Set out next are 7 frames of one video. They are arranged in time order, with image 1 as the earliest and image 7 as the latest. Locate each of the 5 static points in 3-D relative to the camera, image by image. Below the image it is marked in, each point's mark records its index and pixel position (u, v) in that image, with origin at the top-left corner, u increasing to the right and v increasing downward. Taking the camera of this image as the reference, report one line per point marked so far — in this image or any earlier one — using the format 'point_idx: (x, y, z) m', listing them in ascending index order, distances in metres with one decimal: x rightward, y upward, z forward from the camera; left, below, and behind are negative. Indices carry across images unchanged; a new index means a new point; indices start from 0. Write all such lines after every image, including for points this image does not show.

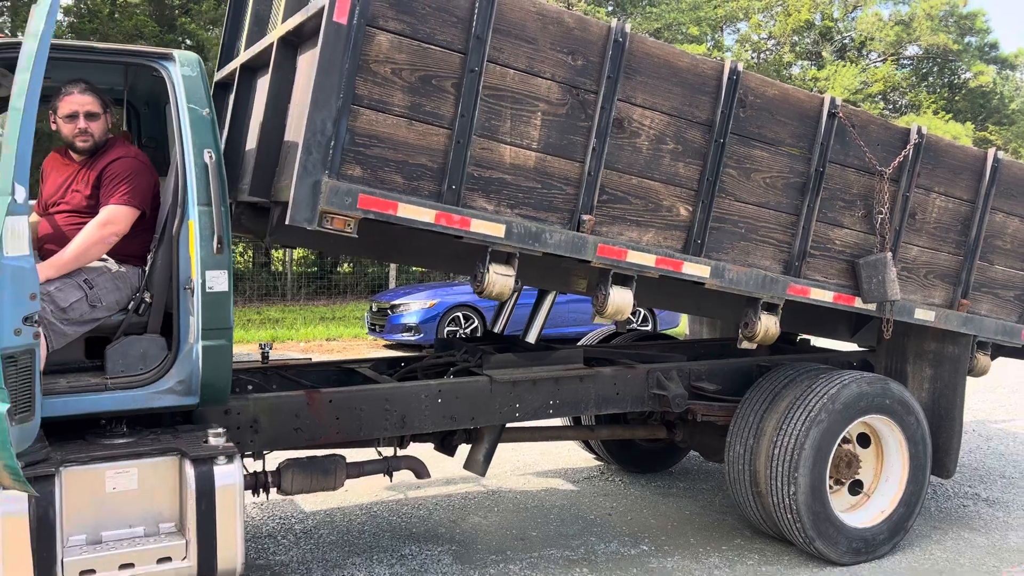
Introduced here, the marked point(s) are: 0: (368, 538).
0: (-0.7, -1.3, +4.3) m
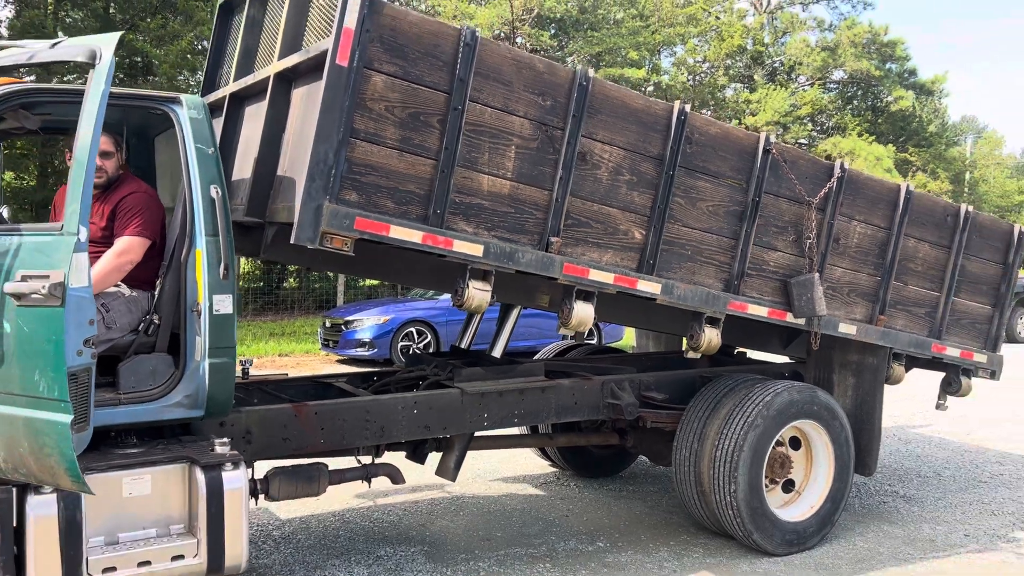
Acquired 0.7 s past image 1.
0: (-0.9, -1.4, +4.6) m
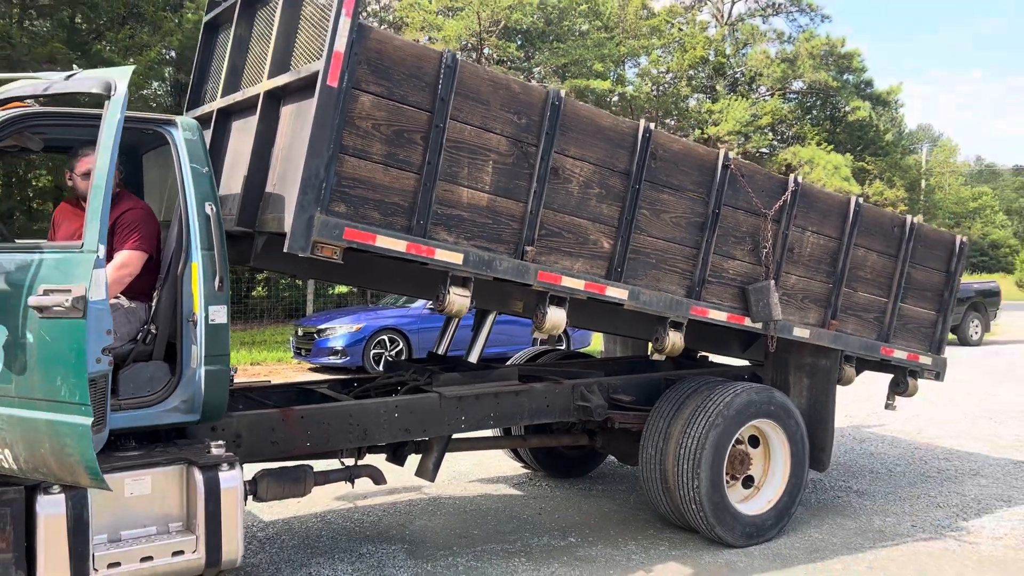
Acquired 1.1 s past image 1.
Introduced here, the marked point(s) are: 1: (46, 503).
0: (-1.0, -1.4, +4.8) m
1: (-1.6, -0.7, +2.9) m
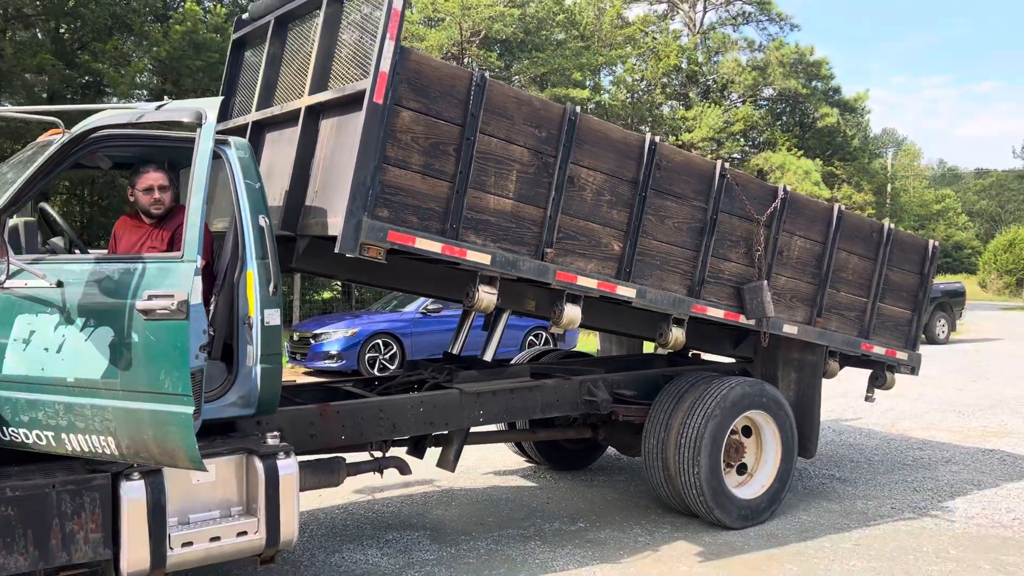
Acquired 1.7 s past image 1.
0: (-1.0, -1.5, +5.2) m
1: (-1.5, -0.8, +3.3) m
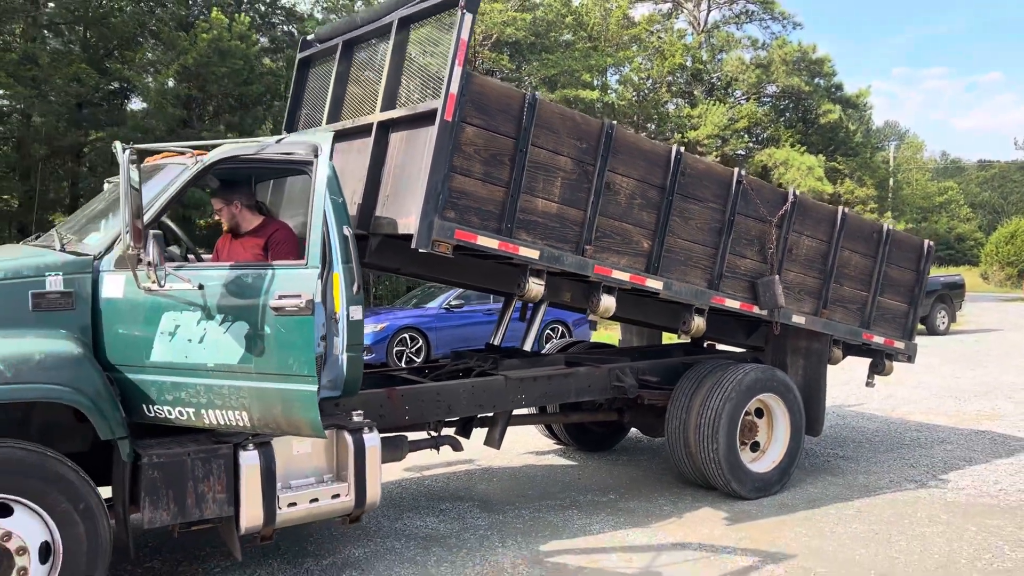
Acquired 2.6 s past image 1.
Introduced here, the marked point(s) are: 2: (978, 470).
0: (-0.7, -1.4, +5.8) m
1: (-1.2, -0.8, +3.9) m
2: (+3.7, -1.4, +6.8) m
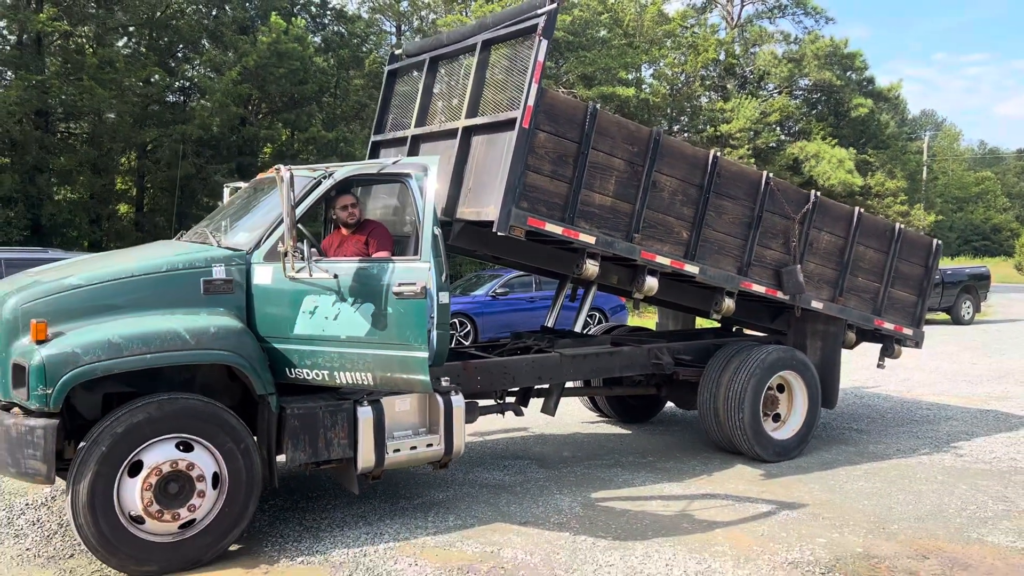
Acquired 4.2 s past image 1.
0: (-0.3, -1.4, +6.8) m
1: (-0.9, -0.7, +4.9) m
2: (+4.1, -1.4, +7.6) m
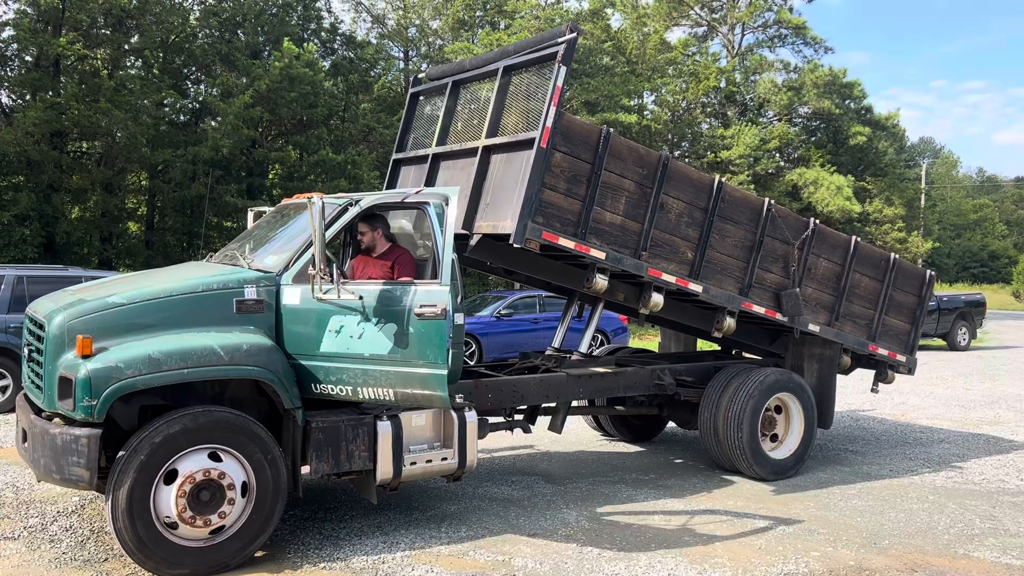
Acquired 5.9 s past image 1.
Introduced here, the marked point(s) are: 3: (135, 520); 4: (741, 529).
0: (-0.2, -1.5, +7.1) m
1: (-0.8, -0.8, +5.2) m
2: (+4.2, -1.6, +7.9) m
3: (-2.0, -1.2, +4.4) m
4: (+1.5, -1.6, +5.8) m
